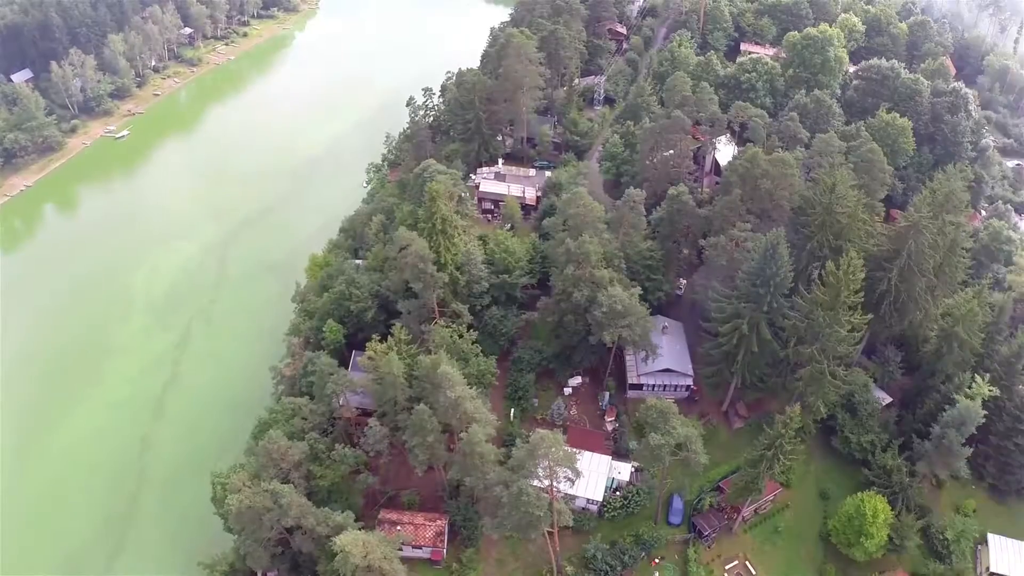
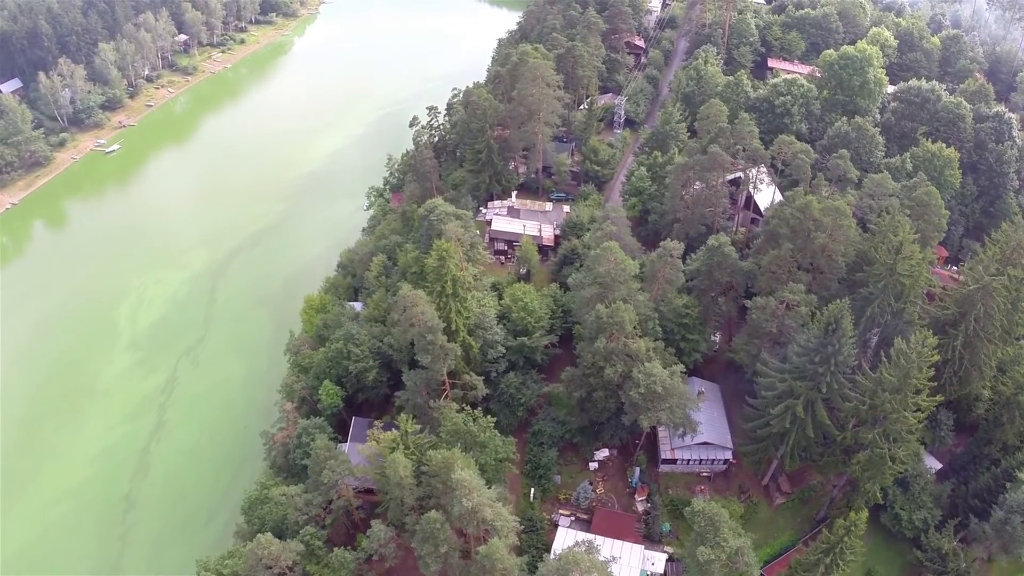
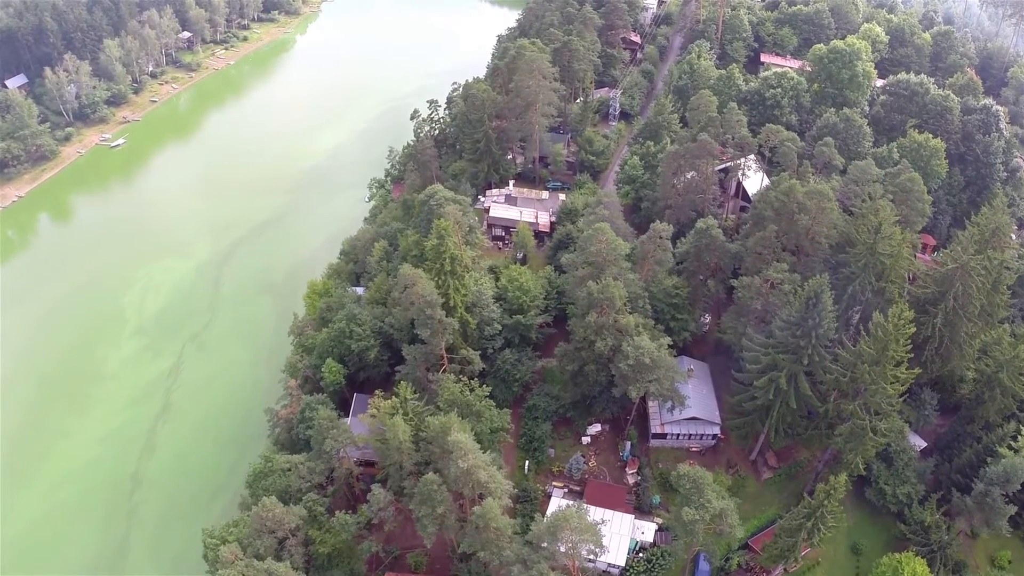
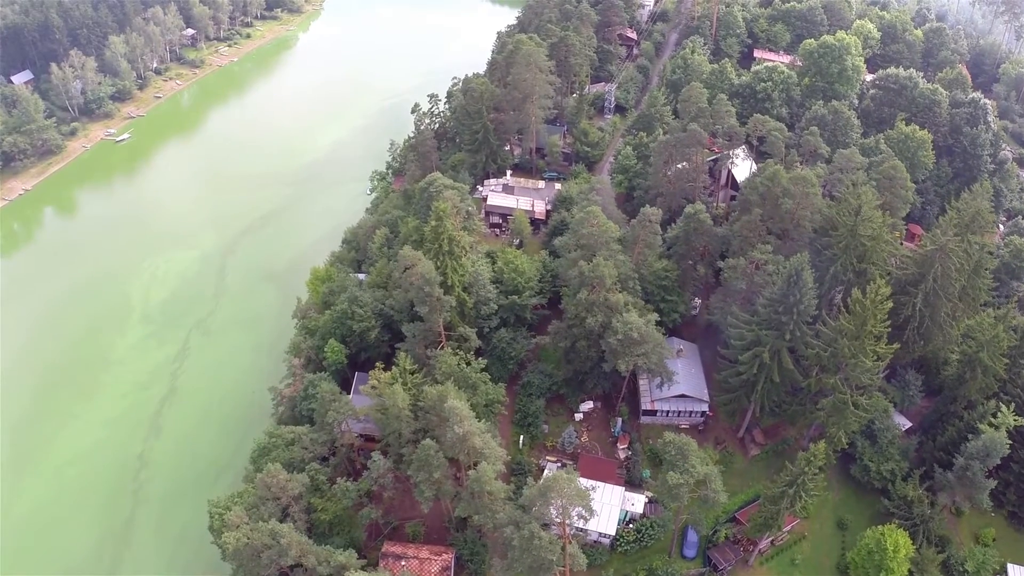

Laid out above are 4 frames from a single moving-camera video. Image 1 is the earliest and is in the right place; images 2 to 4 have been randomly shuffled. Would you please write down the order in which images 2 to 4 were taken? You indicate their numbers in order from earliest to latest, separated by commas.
4, 3, 2
